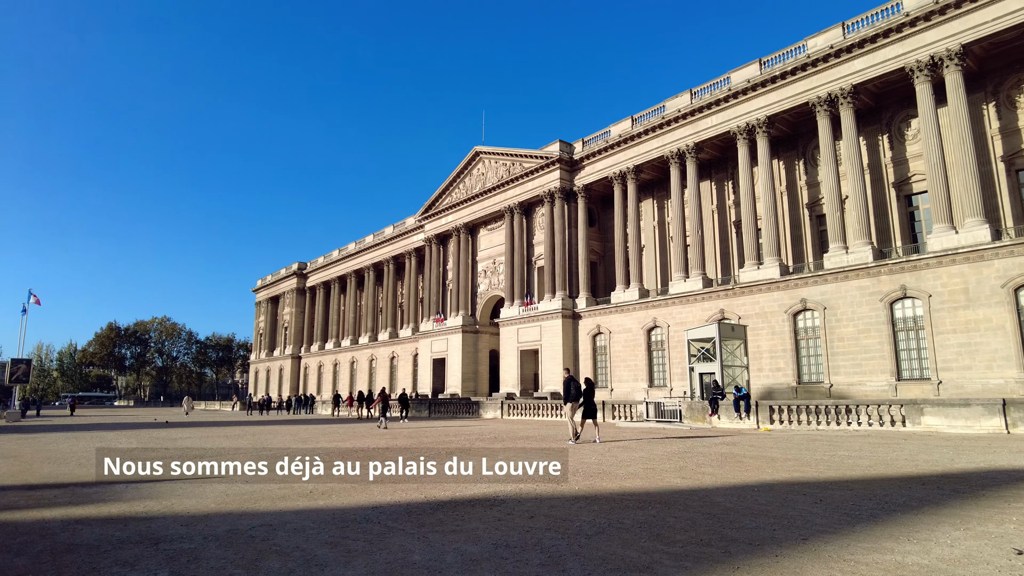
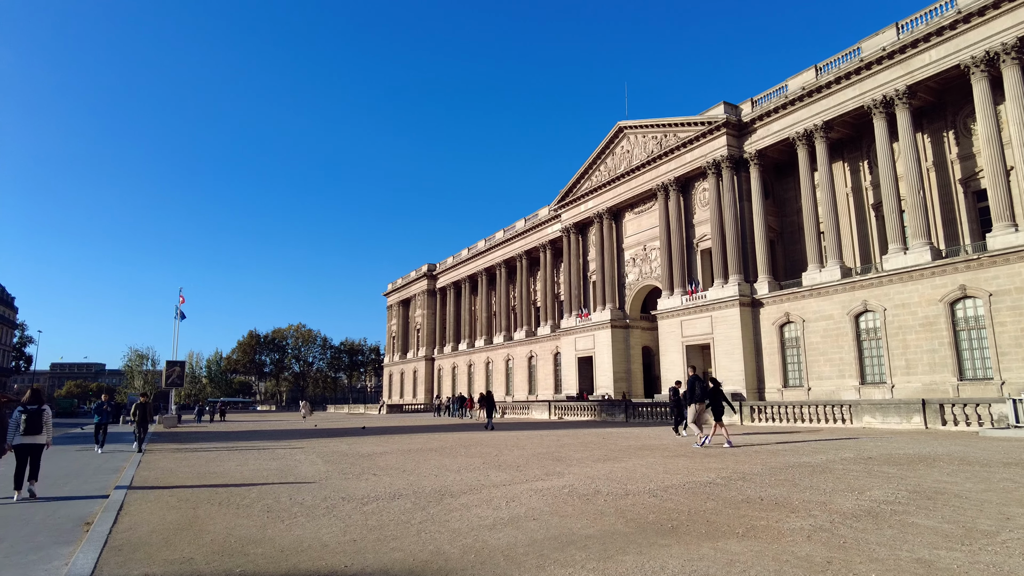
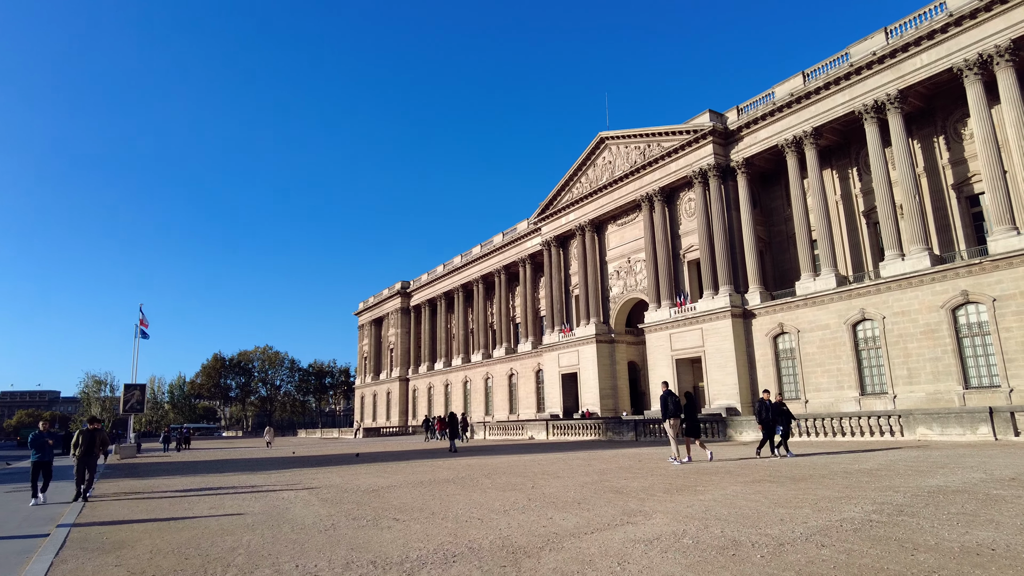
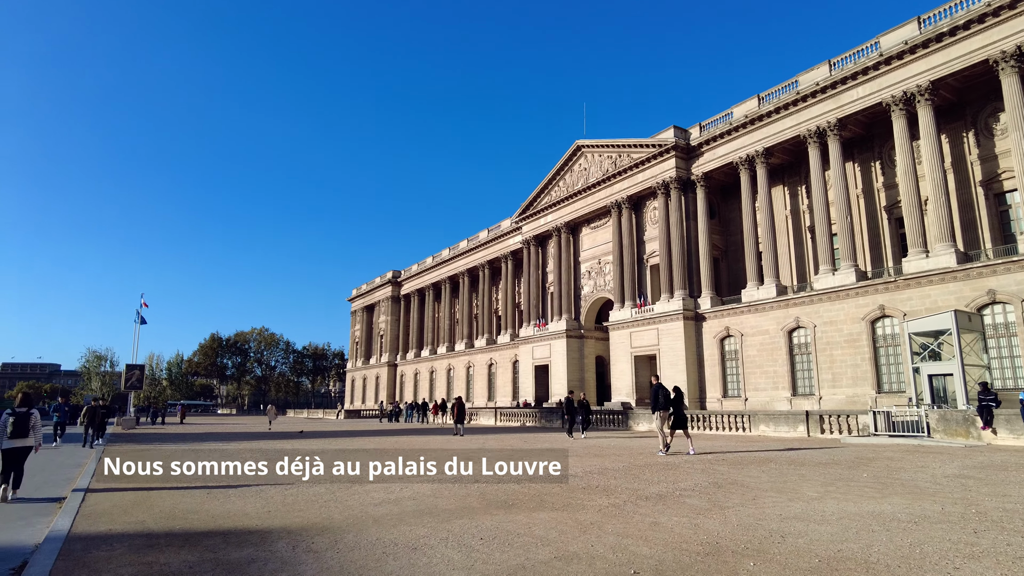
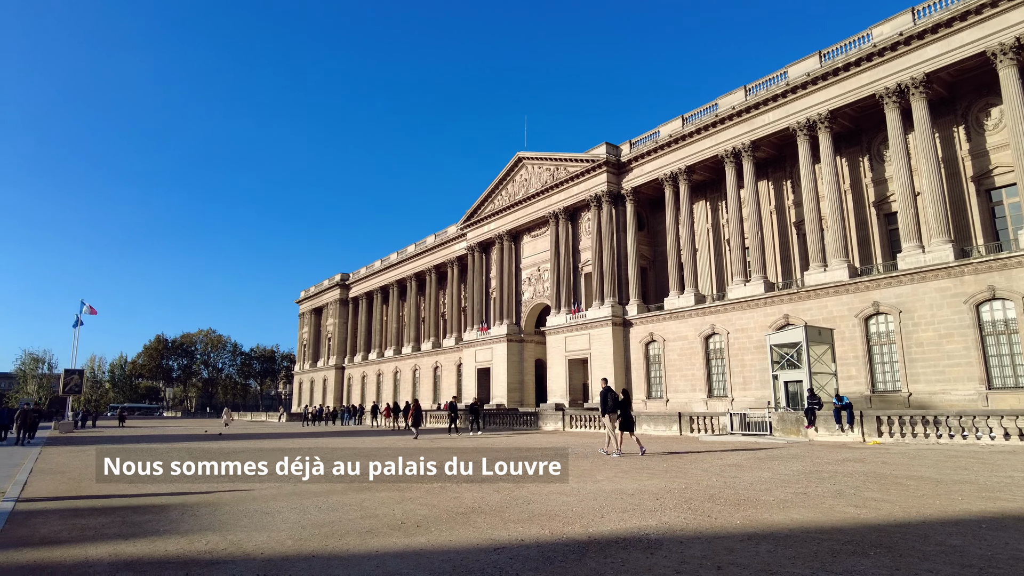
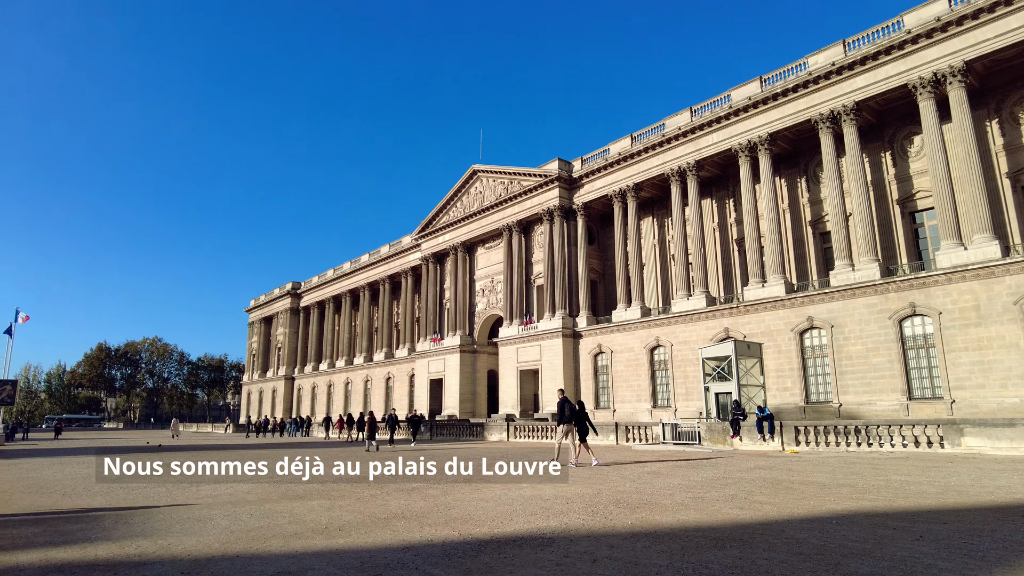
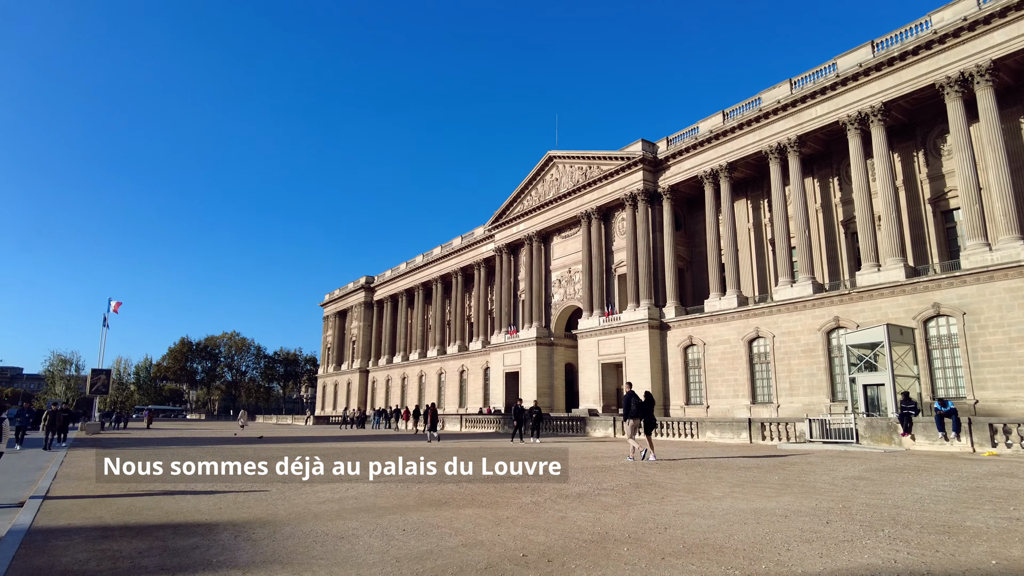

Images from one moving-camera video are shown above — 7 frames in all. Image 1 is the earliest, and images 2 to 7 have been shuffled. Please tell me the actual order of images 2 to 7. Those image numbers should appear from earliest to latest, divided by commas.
6, 5, 7, 4, 2, 3
